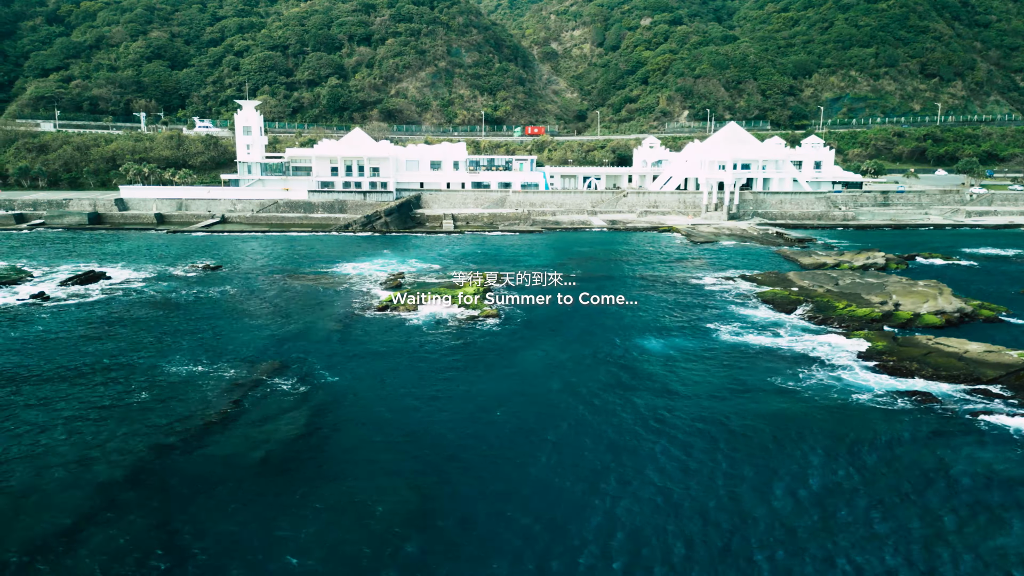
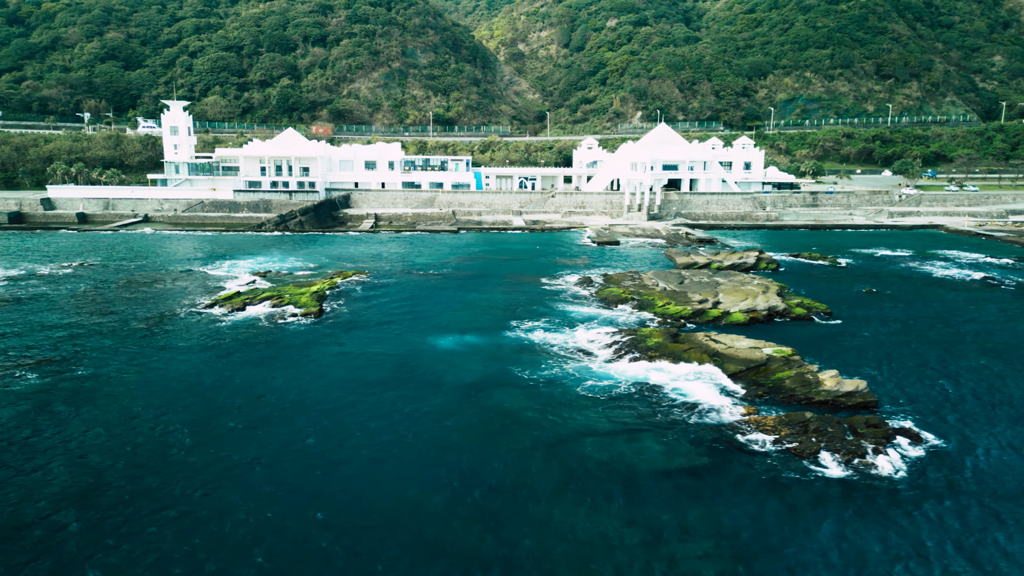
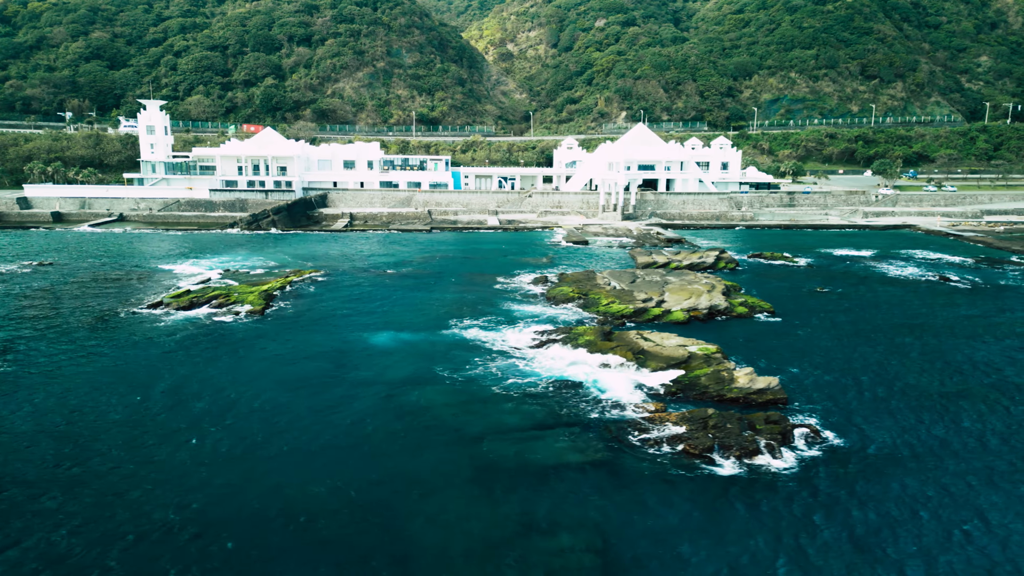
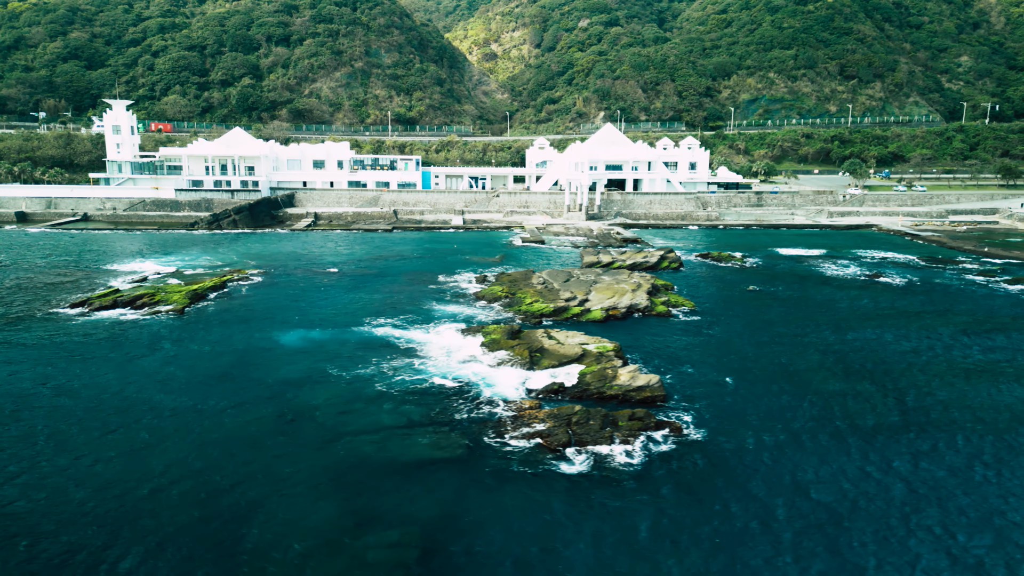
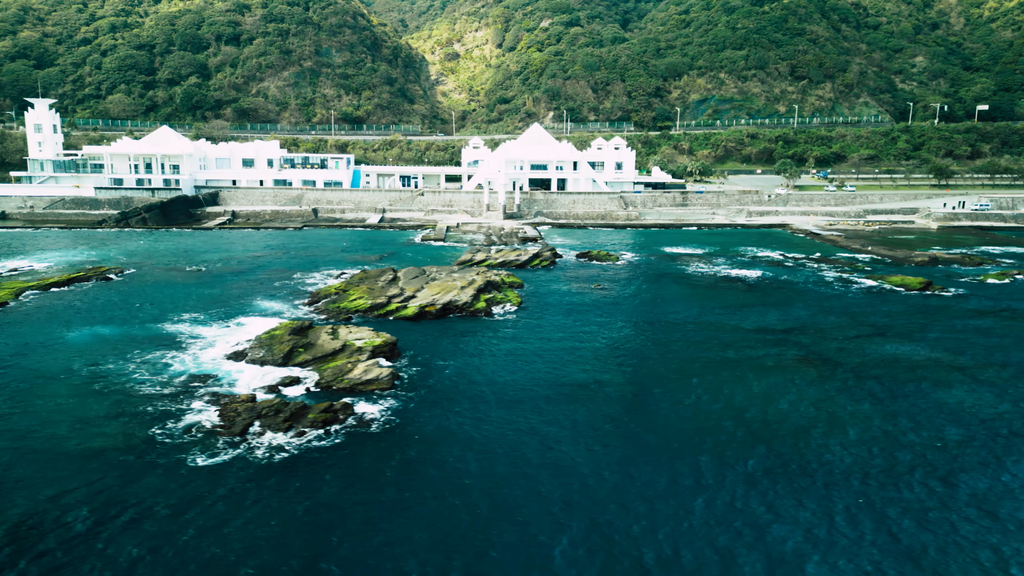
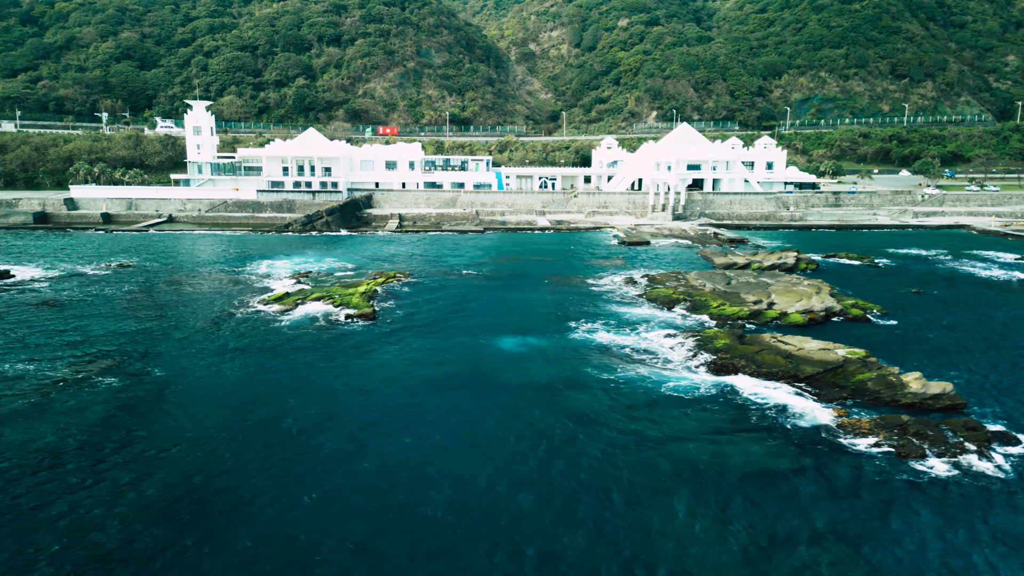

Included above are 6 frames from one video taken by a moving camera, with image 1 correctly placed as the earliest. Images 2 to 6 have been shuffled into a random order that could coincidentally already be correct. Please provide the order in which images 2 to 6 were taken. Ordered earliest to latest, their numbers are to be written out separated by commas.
6, 2, 3, 4, 5
